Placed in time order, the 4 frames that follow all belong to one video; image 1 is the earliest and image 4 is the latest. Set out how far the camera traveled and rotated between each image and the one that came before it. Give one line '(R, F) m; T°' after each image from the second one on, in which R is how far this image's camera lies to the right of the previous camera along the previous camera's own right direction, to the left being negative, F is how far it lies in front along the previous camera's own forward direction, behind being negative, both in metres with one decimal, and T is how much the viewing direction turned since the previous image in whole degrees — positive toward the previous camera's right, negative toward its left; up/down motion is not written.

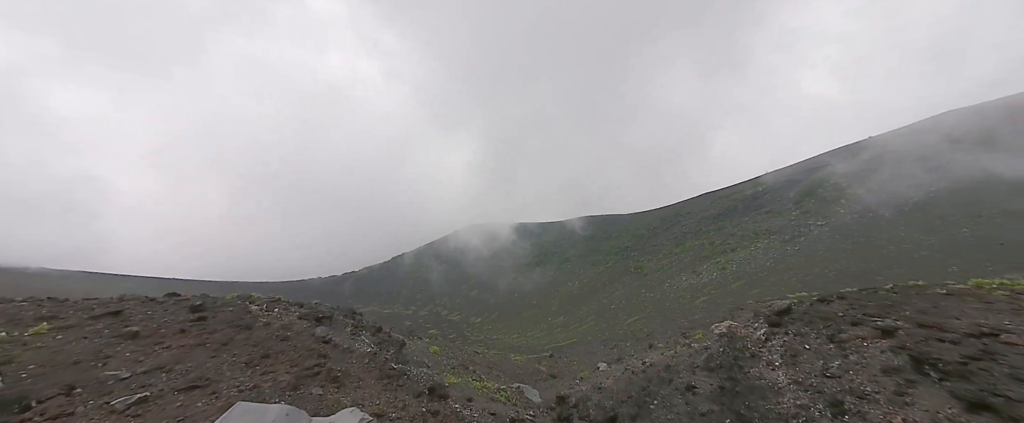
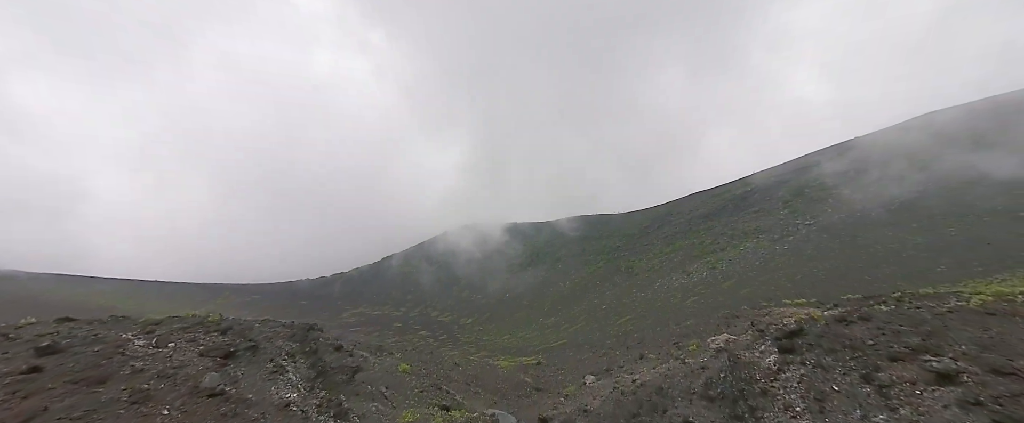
(+0.5, +1.3) m; +1°
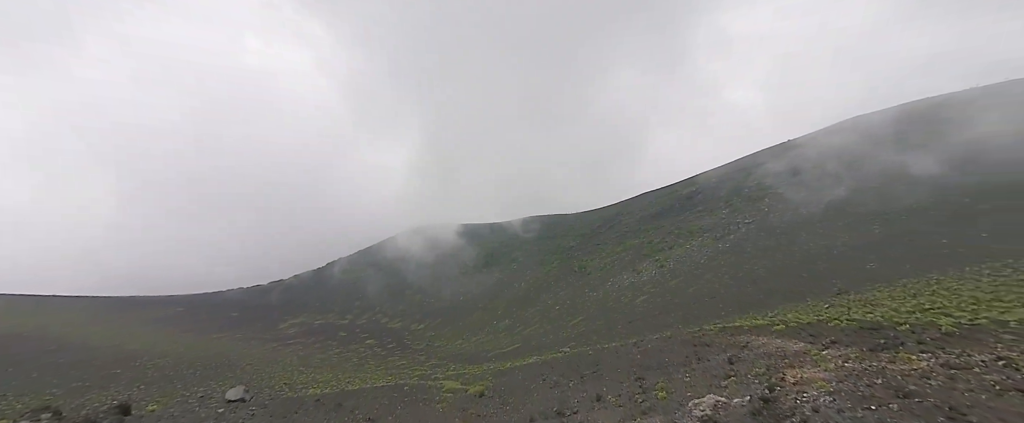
(+1.1, +3.6) m; +7°
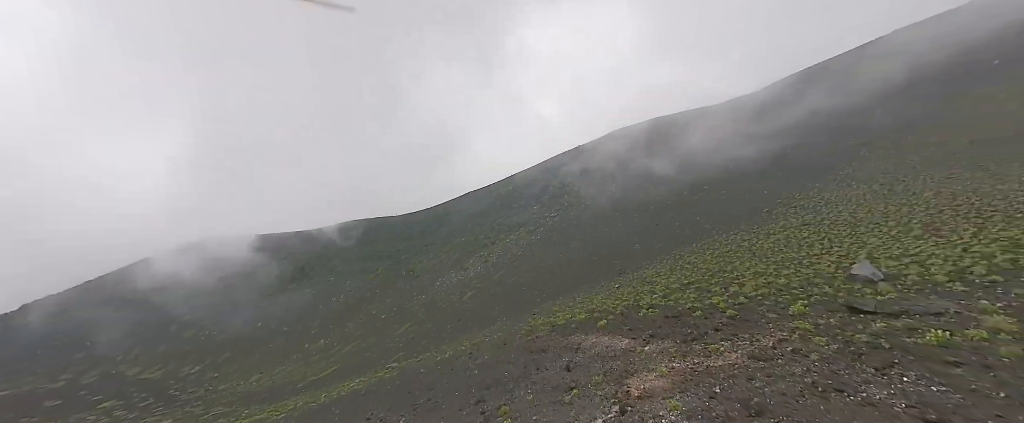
(+0.5, +2.3) m; +27°
